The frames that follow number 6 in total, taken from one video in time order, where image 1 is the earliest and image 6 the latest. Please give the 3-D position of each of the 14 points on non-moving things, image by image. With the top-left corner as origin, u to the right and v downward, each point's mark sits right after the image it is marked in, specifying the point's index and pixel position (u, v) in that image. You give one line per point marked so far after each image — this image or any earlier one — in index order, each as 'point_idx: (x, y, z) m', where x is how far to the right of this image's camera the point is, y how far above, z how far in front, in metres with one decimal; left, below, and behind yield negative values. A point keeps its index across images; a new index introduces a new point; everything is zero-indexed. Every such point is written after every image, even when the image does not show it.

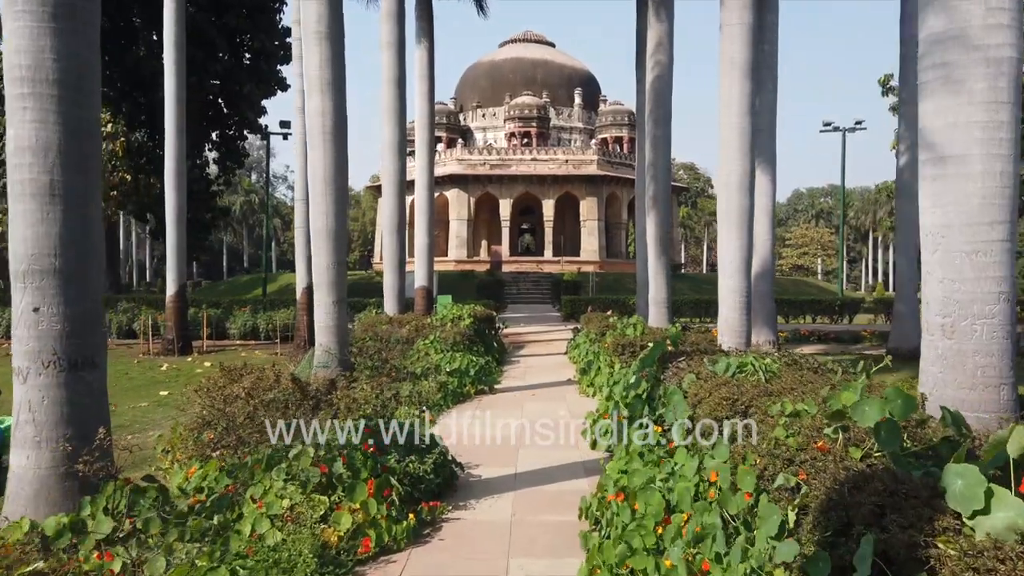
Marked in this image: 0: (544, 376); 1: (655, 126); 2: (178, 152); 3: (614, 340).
0: (+0.5, -1.2, +10.4) m
1: (+2.2, +2.5, +11.4) m
2: (-6.2, +2.6, +13.9) m
3: (+1.1, -0.6, +8.2) m
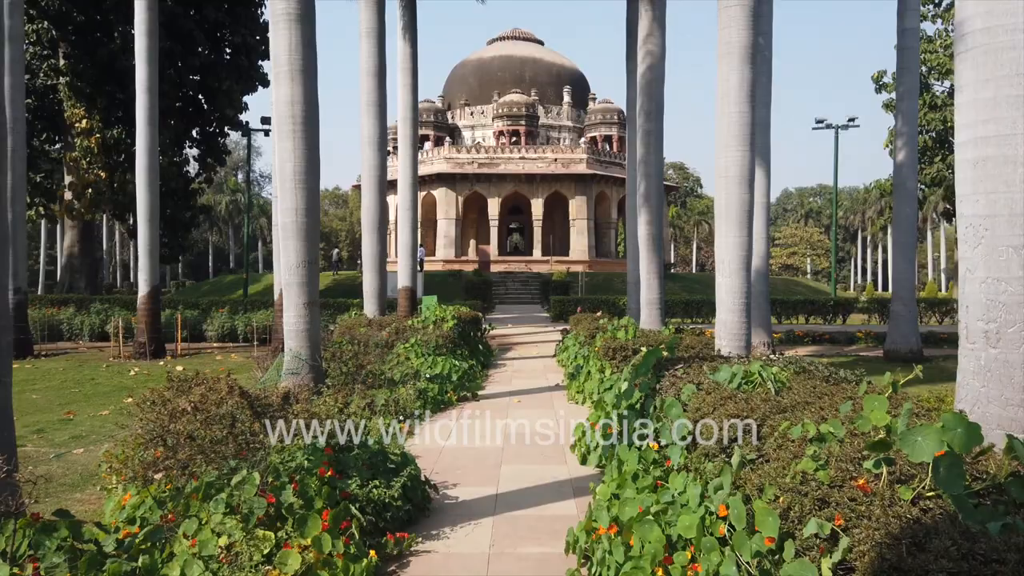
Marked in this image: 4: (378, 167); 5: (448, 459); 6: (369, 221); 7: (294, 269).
0: (+0.3, -1.2, +10.0) m
1: (+2.0, +2.5, +11.0) m
2: (-6.5, +2.6, +13.4) m
3: (+1.0, -0.6, +7.8) m
4: (-2.1, +1.9, +11.5) m
5: (-0.5, -1.3, +5.5) m
6: (-2.2, +1.0, +11.5) m
7: (-2.0, +0.2, +7.0) m
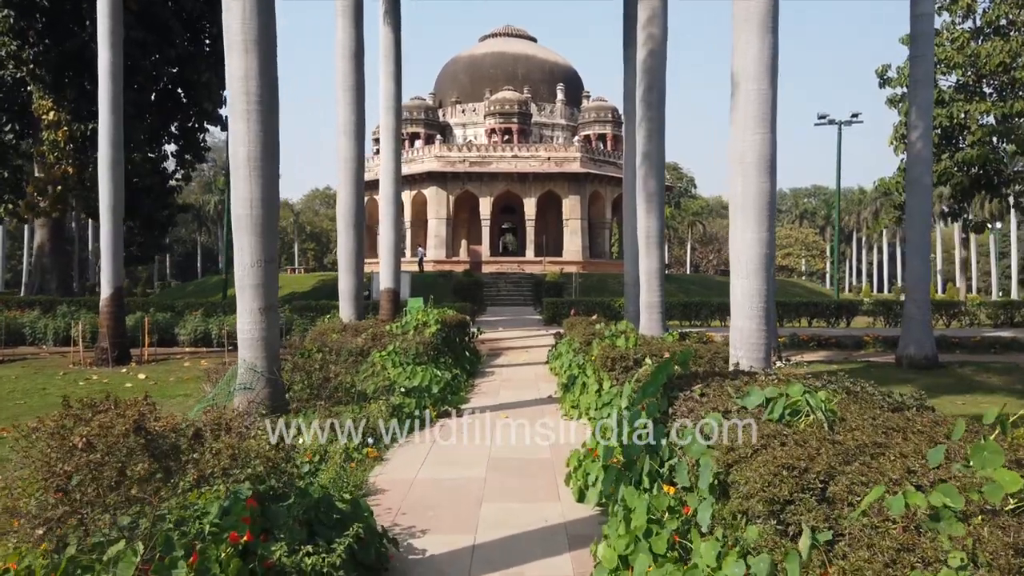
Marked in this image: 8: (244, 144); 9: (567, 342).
0: (+0.1, -1.2, +9.1) m
1: (+1.8, +2.5, +10.2) m
2: (-6.6, +2.5, +12.5) m
3: (+0.8, -0.6, +6.9) m
4: (-2.3, +1.9, +10.6) m
5: (-0.6, -1.3, +4.6) m
6: (-2.4, +1.0, +10.6) m
7: (-2.2, +0.2, +6.1) m
8: (-2.2, +1.2, +6.1) m
9: (+0.7, -0.7, +9.9) m
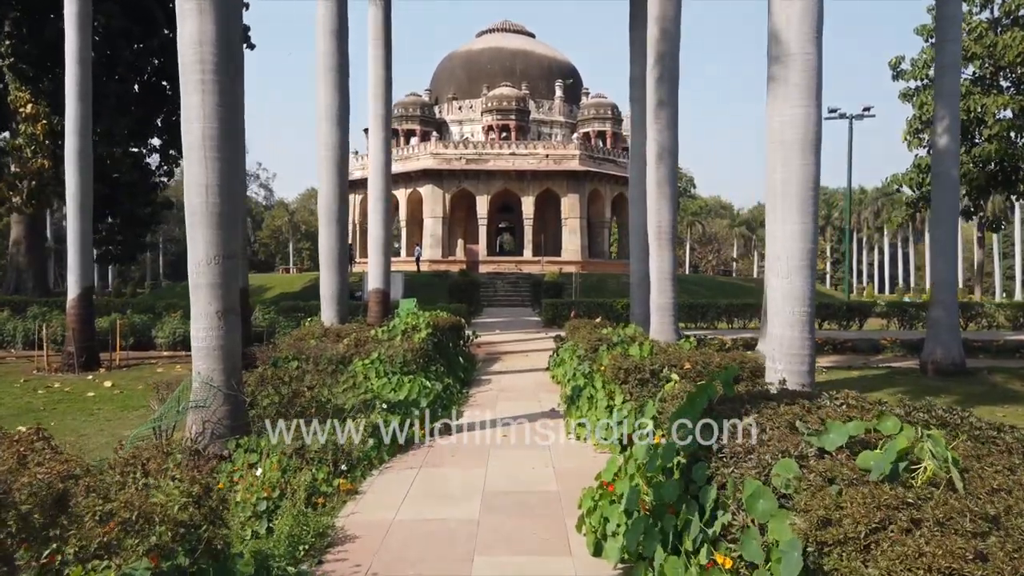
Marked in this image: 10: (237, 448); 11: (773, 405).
0: (+0.1, -1.3, +8.3) m
1: (+1.8, +2.5, +9.3) m
2: (-6.7, +2.5, +11.6) m
3: (+0.8, -0.6, +6.1) m
4: (-2.3, +1.9, +9.8) m
5: (-0.6, -1.3, +3.7) m
6: (-2.4, +1.0, +9.7) m
7: (-2.2, +0.2, +5.2) m
8: (-2.2, +1.2, +5.2) m
9: (+0.7, -0.7, +9.1) m
10: (-1.9, -1.1, +5.1) m
11: (+1.2, -0.5, +3.3) m
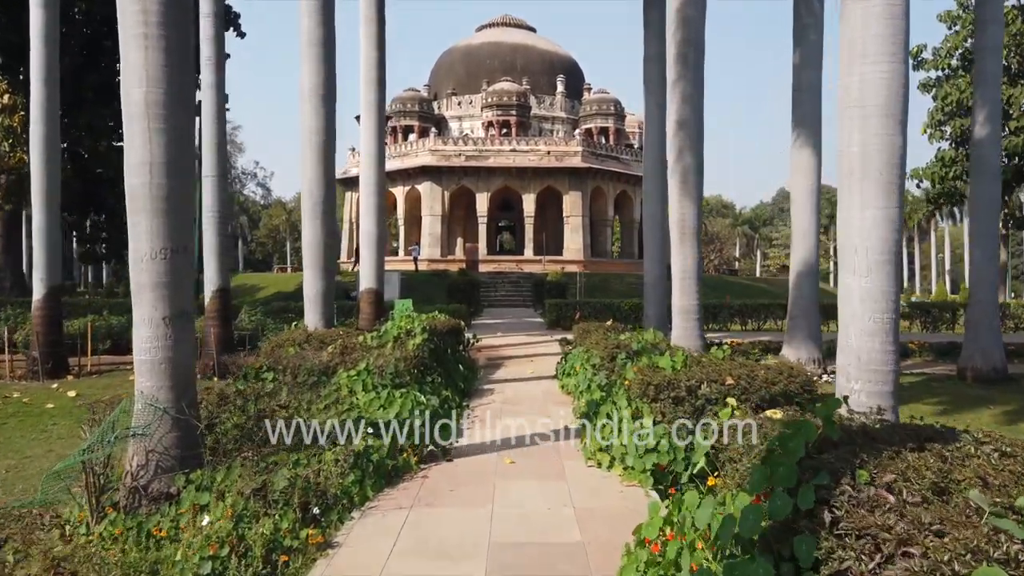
0: (+0.2, -1.3, +7.3) m
1: (+1.9, +2.5, +8.4) m
2: (-6.6, +2.5, +10.6) m
3: (+0.9, -0.6, +5.1) m
4: (-2.2, +1.9, +8.8) m
5: (-0.5, -1.3, +2.8) m
6: (-2.3, +1.0, +8.8) m
7: (-2.1, +0.2, +4.3) m
8: (-2.1, +1.2, +4.3) m
9: (+0.8, -0.7, +8.2) m
10: (-1.8, -1.1, +4.2) m
11: (+1.2, -0.5, +2.4) m
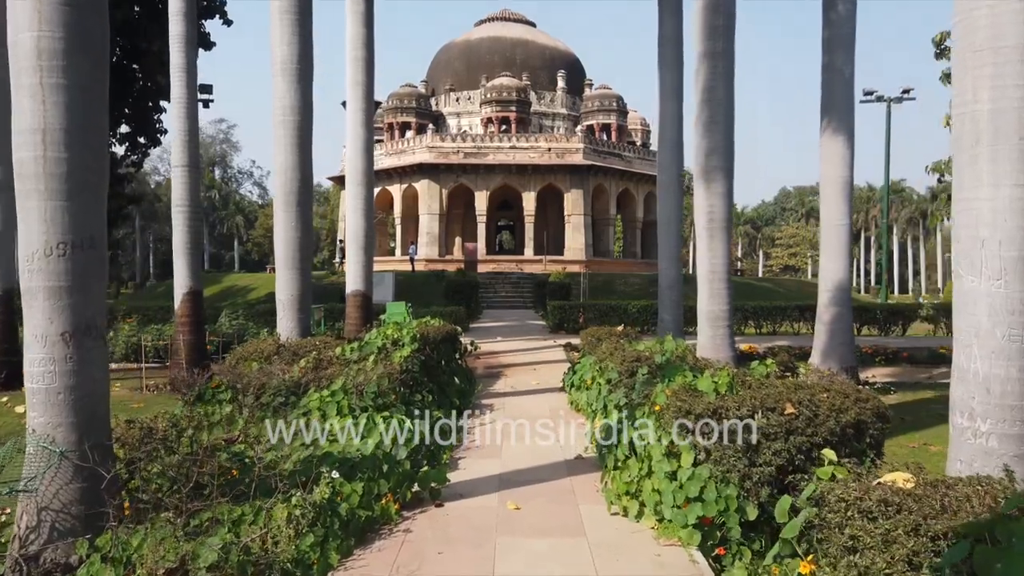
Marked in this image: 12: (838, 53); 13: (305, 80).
0: (+0.2, -1.3, +6.3) m
1: (+1.9, +2.4, +7.4) m
2: (-6.6, +2.5, +9.6) m
3: (+0.9, -0.6, +4.1) m
4: (-2.2, +1.8, +7.8) m
5: (-0.5, -1.3, +1.8) m
6: (-2.3, +1.0, +7.8) m
7: (-2.1, +0.1, +3.3) m
8: (-2.1, +1.1, +3.3) m
9: (+0.8, -0.8, +7.1) m
10: (-1.8, -1.1, +3.2) m
11: (+1.3, -0.6, +1.4) m
12: (+4.0, +2.9, +9.1) m
13: (-2.1, +2.1, +7.8) m
